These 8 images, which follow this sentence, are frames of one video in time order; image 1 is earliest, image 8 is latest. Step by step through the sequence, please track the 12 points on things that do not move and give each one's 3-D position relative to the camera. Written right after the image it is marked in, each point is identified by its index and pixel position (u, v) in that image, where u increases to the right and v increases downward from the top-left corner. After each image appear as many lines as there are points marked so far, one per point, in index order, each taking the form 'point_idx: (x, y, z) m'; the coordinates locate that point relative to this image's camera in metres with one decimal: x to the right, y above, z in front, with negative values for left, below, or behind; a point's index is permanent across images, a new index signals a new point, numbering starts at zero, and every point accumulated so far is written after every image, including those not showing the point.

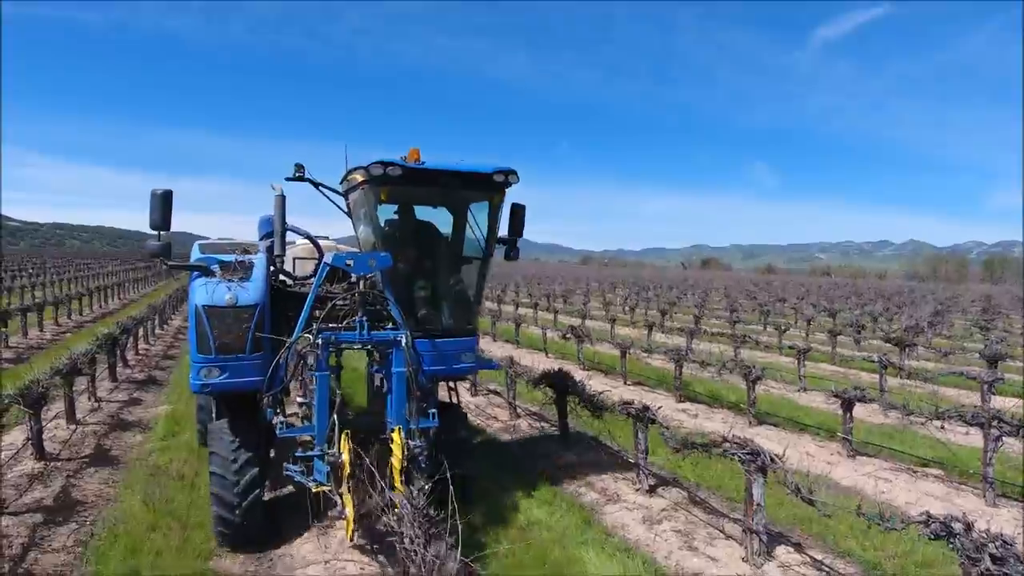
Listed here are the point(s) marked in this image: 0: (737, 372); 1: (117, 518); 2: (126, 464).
0: (+4.7, -1.7, +13.1) m
1: (-4.1, -2.4, +6.6) m
2: (-5.1, -2.4, +8.4) m
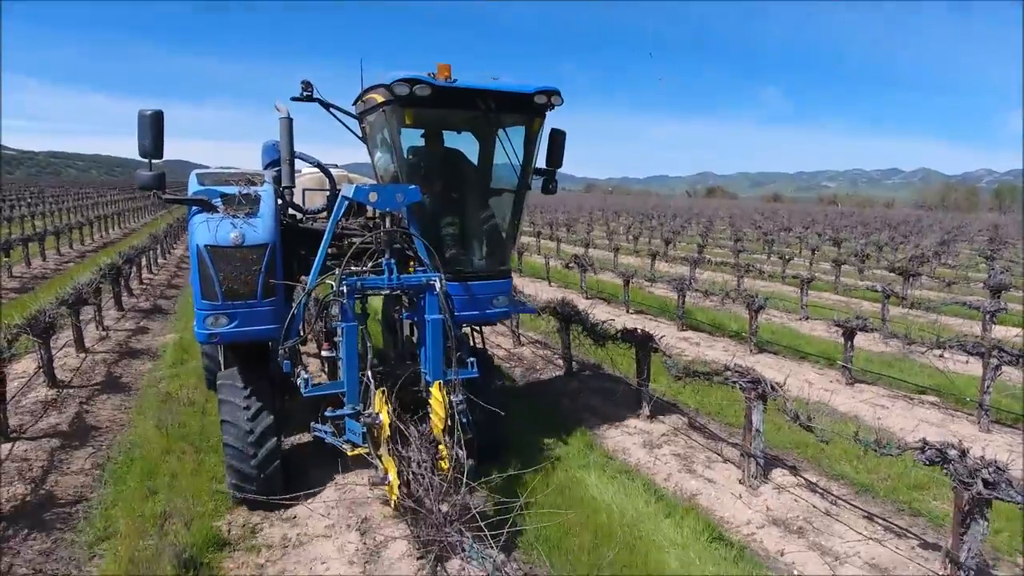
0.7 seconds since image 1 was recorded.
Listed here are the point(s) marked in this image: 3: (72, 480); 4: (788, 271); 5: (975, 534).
0: (+4.7, -0.3, +13.2) m
1: (-4.1, -1.7, +6.8) m
2: (-5.1, -1.4, +8.5) m
3: (-4.2, -1.9, +6.1) m
4: (+7.9, +0.5, +18.1) m
5: (+3.1, -1.7, +4.3) m
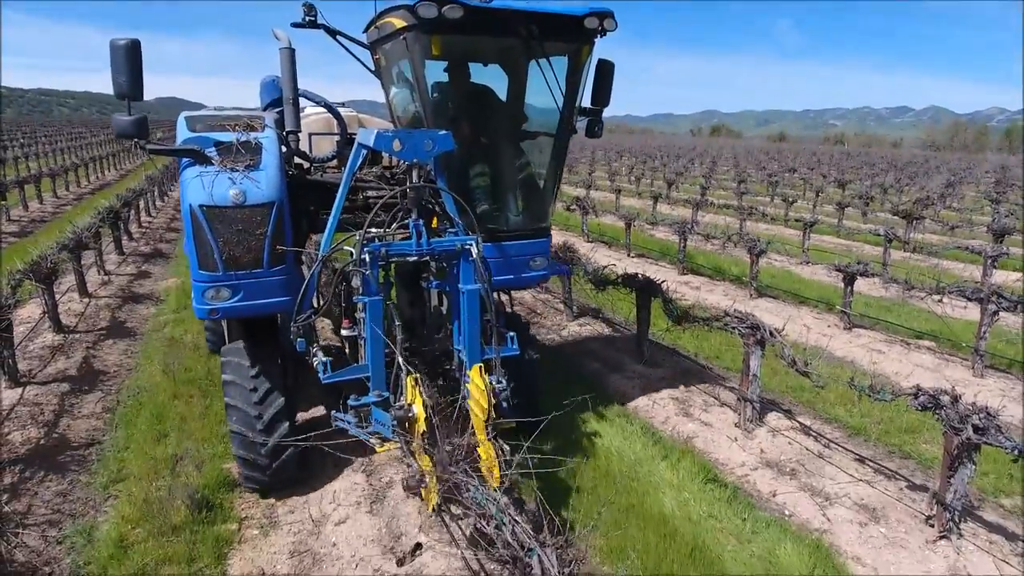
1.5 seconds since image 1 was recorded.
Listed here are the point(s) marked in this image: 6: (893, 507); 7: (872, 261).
0: (+4.8, +0.9, +13.1) m
1: (-4.1, -1.1, +6.9) m
2: (-5.1, -0.7, +8.6) m
3: (-4.2, -1.3, +6.2) m
4: (+8.0, +2.1, +18.0) m
5: (+3.1, -1.3, +4.4) m
6: (+3.0, -1.7, +4.9) m
7: (+6.7, +0.5, +11.7) m
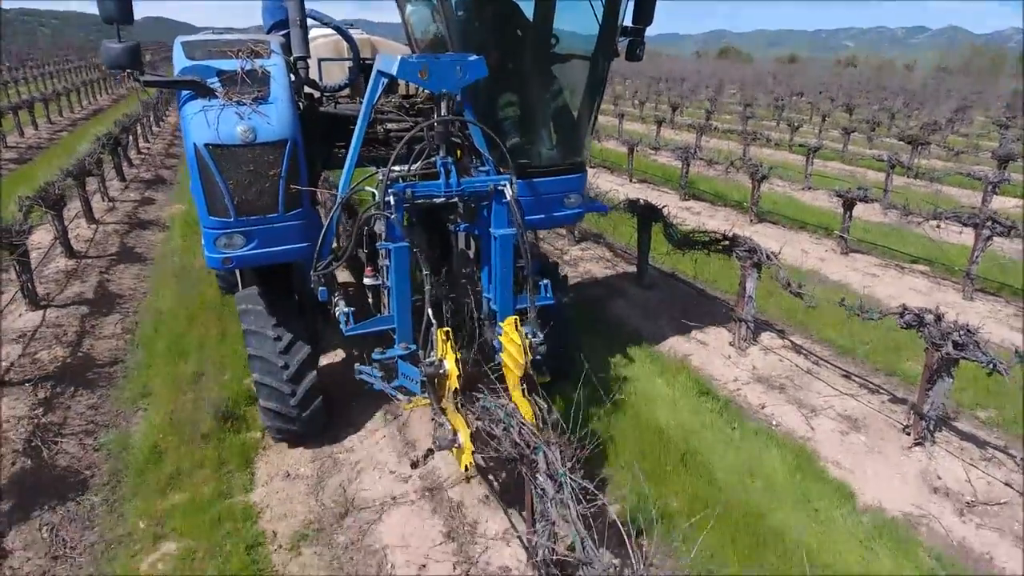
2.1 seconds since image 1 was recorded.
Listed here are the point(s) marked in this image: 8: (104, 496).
0: (+4.8, +2.4, +13.1) m
1: (-4.1, -0.2, +7.2) m
2: (-5.0, +0.4, +8.8) m
3: (-4.2, -0.6, +6.5) m
4: (+8.0, +4.2, +17.8) m
5: (+3.2, -0.7, +4.7) m
6: (+3.0, -1.1, +5.2) m
7: (+6.7, +1.9, +11.7) m
8: (-2.8, -1.5, +4.3) m
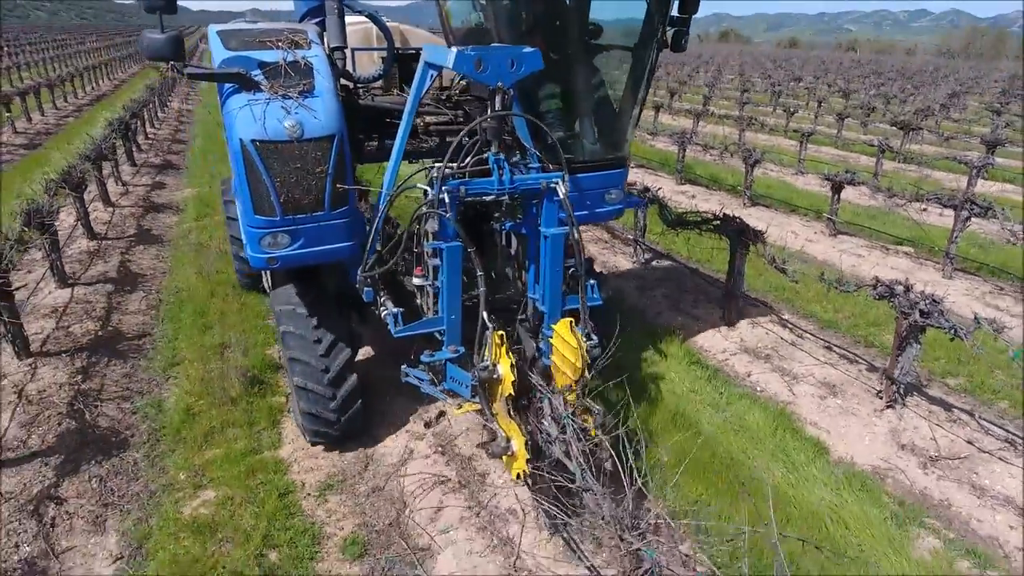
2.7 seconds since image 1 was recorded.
0: (+4.8, +2.8, +13.4) m
1: (-4.0, 0.0, +7.6) m
2: (-5.0, +0.7, +9.2) m
3: (-4.1, -0.3, +6.9) m
4: (+8.0, +4.7, +18.1) m
5: (+3.2, -0.5, +5.1) m
6: (+3.0, -0.9, +5.6) m
7: (+6.8, +2.3, +12.1) m
8: (-2.8, -1.3, +4.8) m
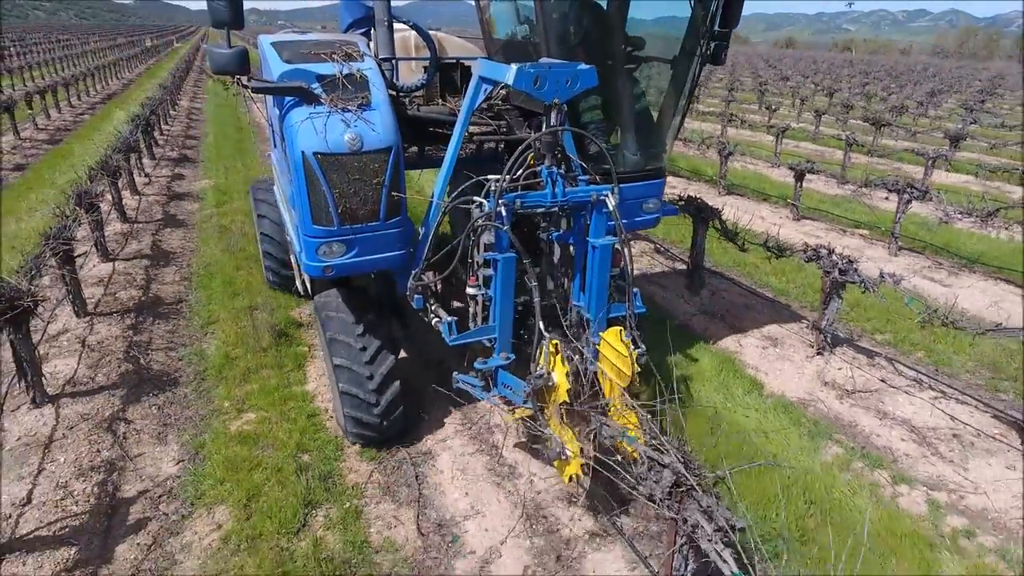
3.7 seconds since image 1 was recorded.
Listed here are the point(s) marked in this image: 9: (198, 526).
0: (+4.7, +3.2, +14.4) m
1: (-4.1, +0.4, +8.6) m
2: (-5.1, +1.0, +10.2) m
3: (-4.3, 0.0, +7.9) m
4: (+7.9, +5.1, +19.0) m
5: (+3.1, -0.2, +6.1) m
6: (+2.9, -0.5, +6.6) m
7: (+6.6, +2.6, +13.1) m
8: (-2.9, -0.9, +5.7) m
9: (-2.1, -1.6, +4.2) m
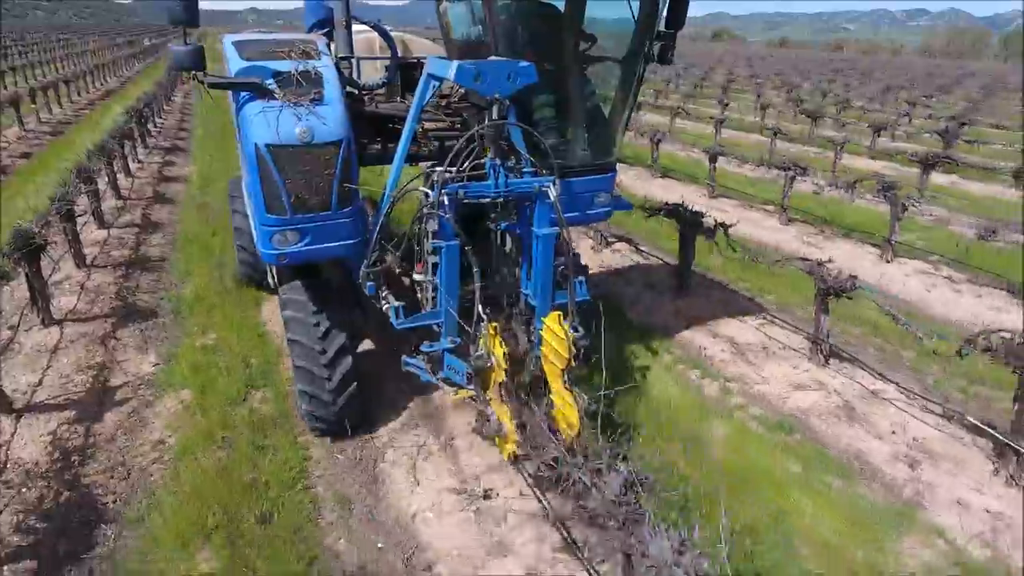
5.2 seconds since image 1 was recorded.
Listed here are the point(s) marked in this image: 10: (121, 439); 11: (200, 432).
0: (+3.7, +3.8, +15.8) m
1: (-5.1, +0.9, +10.0) m
2: (-6.1, +1.6, +11.6) m
3: (-5.2, +0.6, +9.3) m
4: (+6.9, +5.6, +20.4) m
5: (+2.1, +0.4, +7.5) m
6: (+1.9, +0.1, +8.0) m
7: (+5.7, +3.2, +14.5) m
8: (-3.9, -0.3, +7.1) m
9: (-3.1, -1.0, +5.6) m
10: (-3.2, -1.2, +5.1) m
11: (-2.5, -1.2, +5.1) m
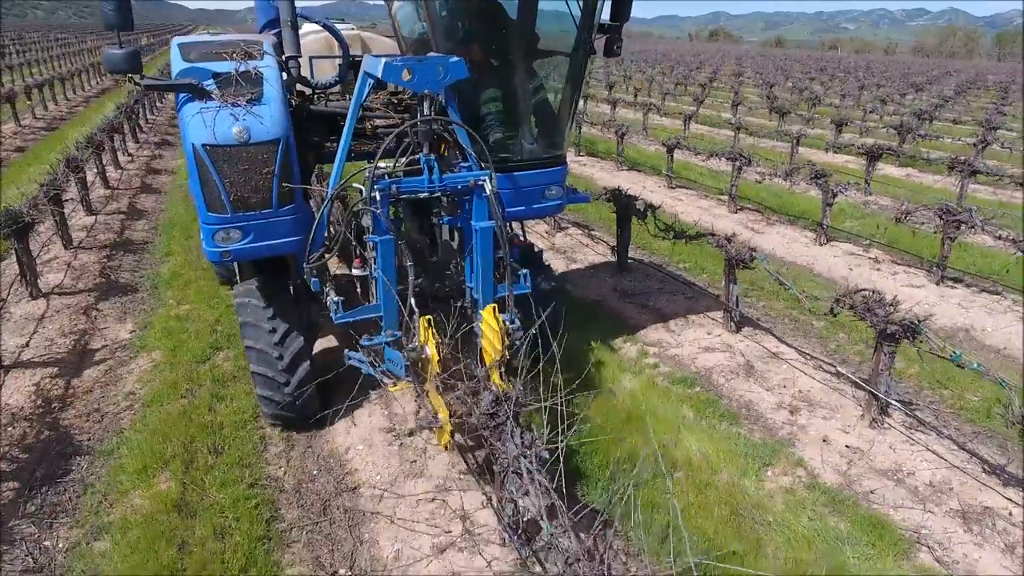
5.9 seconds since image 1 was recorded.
0: (+3.1, +4.1, +16.5) m
1: (-5.8, +1.2, +10.6) m
2: (-6.7, +1.9, +12.3) m
3: (-5.9, +0.9, +9.9) m
4: (+6.3, +5.9, +21.1) m
5: (+1.5, +0.7, +8.1) m
6: (+1.3, +0.3, +8.7) m
7: (+5.0, +3.5, +15.1) m
8: (-4.5, -0.1, +7.8) m
9: (-3.7, -0.7, +6.3) m
10: (-3.8, -0.9, +5.7) m
11: (-3.2, -0.9, +5.7) m
